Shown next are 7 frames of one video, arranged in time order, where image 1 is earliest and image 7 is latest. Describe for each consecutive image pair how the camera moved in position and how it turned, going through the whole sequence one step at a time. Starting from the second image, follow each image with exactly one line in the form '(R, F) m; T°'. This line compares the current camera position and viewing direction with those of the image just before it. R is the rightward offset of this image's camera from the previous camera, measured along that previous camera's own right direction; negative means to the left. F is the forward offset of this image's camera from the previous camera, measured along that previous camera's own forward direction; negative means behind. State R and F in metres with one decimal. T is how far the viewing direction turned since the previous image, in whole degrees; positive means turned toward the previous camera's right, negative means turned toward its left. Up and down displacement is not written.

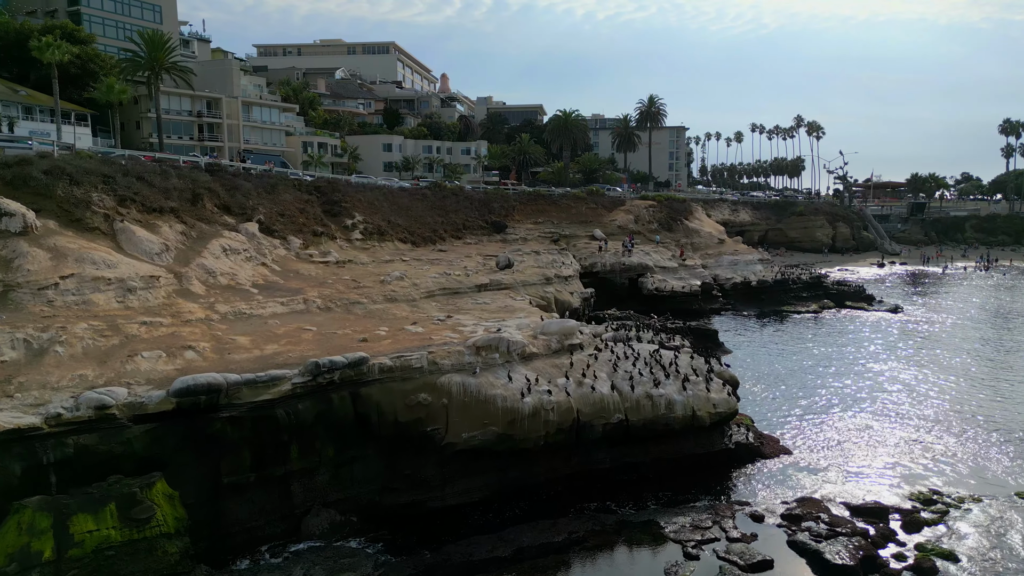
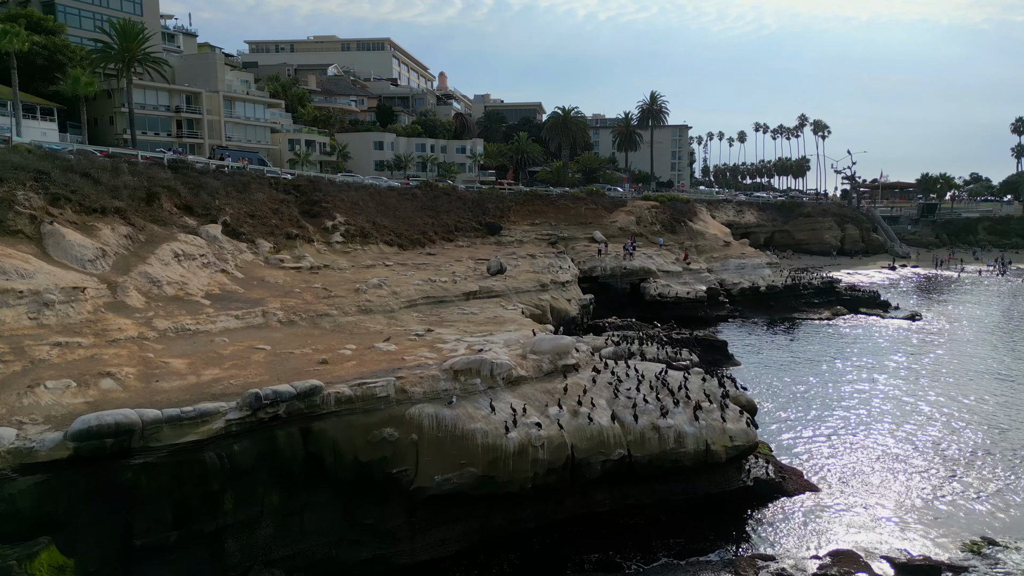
(+0.2, +2.9) m; 0°
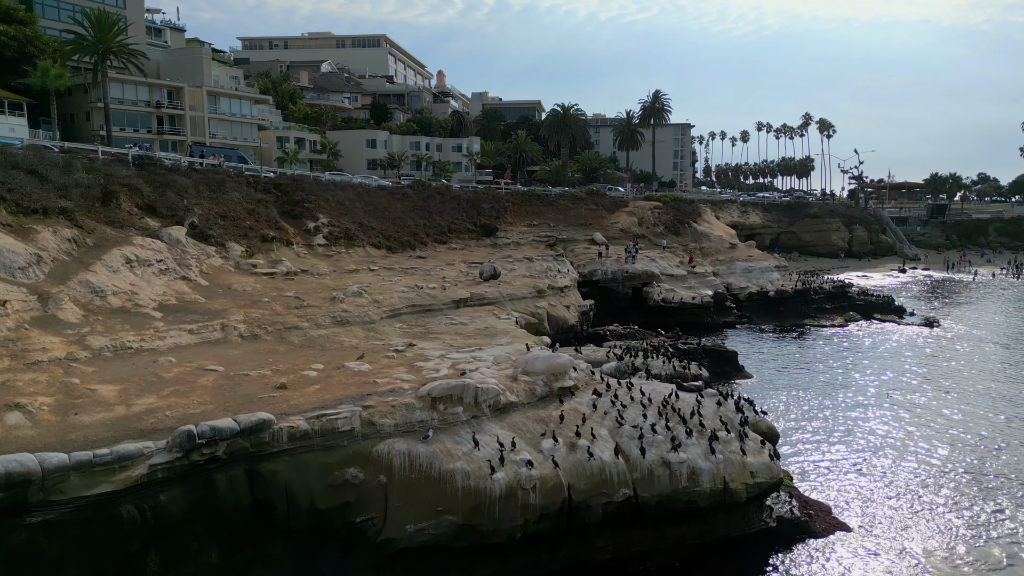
(+0.2, +2.4) m; 0°
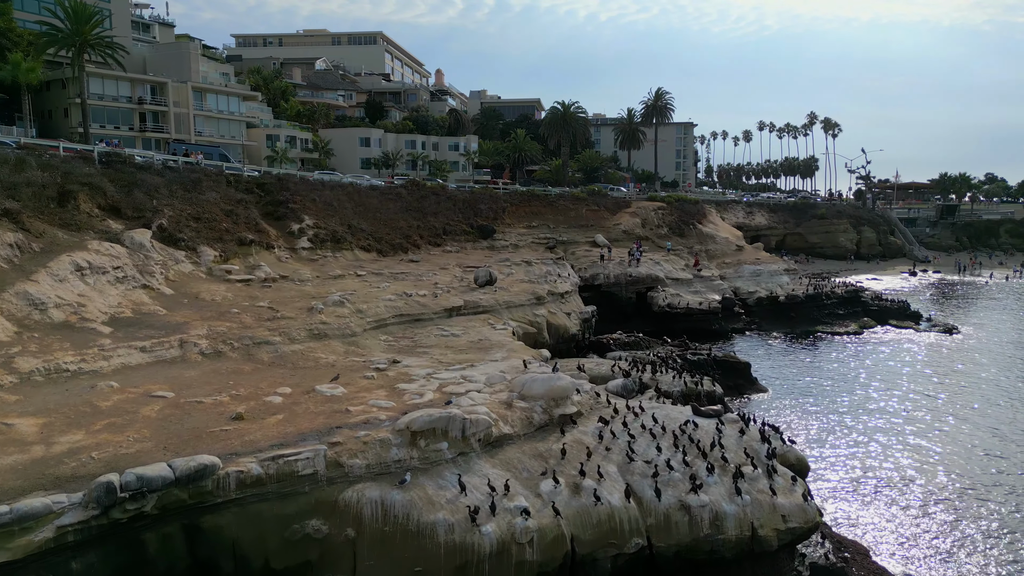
(+0.1, +2.1) m; 0°
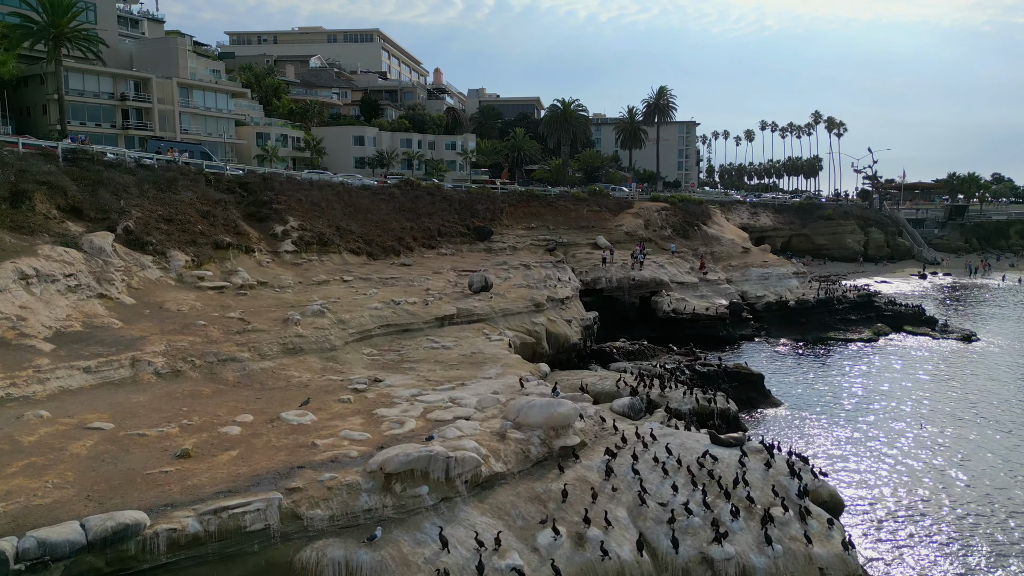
(+0.1, +1.9) m; 0°
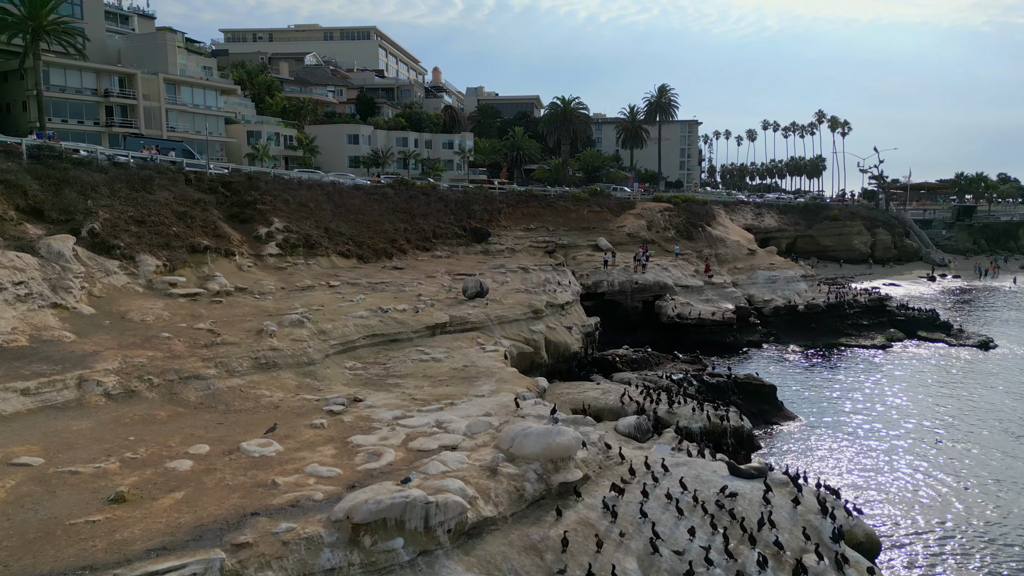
(+0.1, +1.6) m; 0°
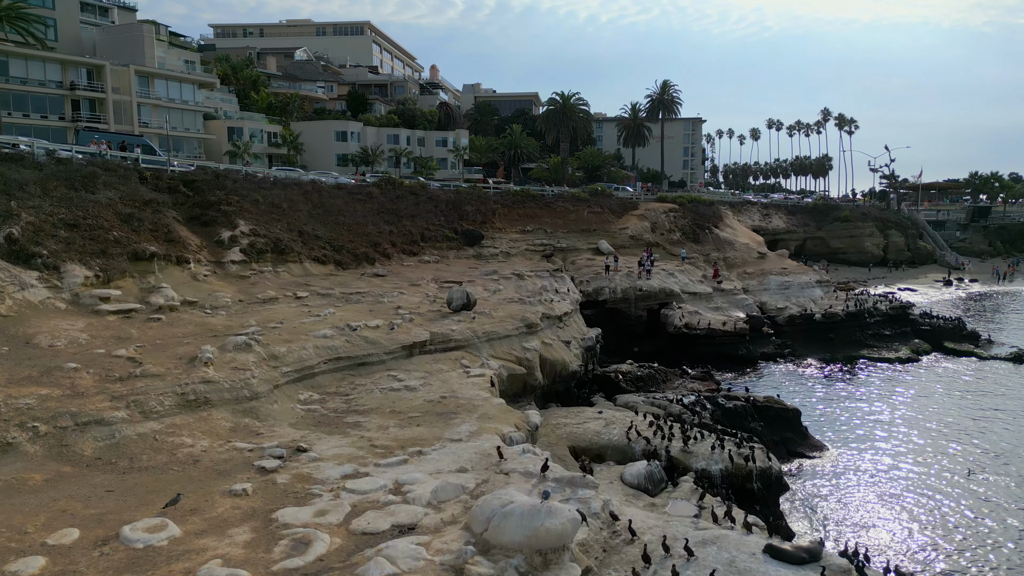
(+0.2, +3.0) m; 0°
